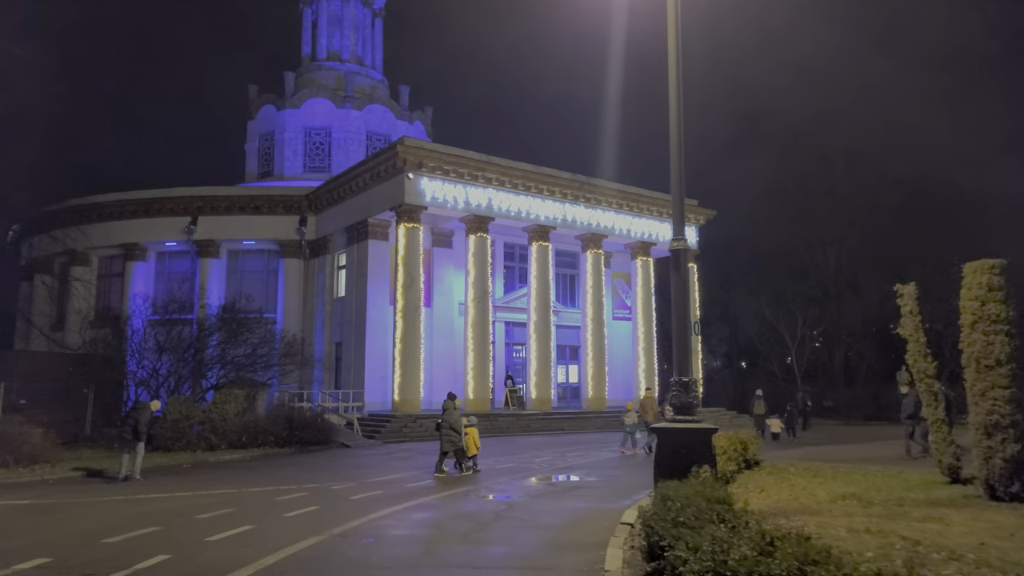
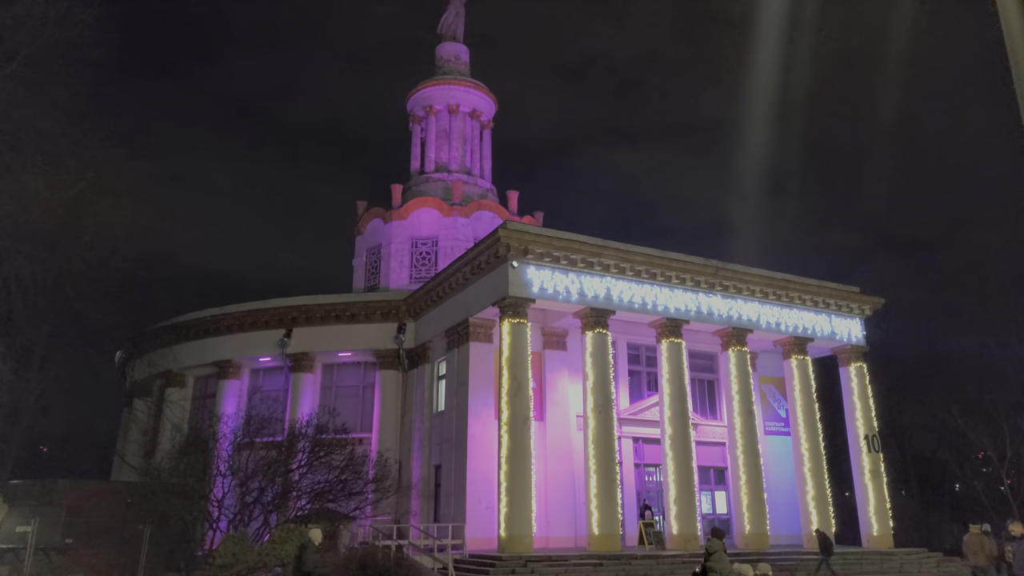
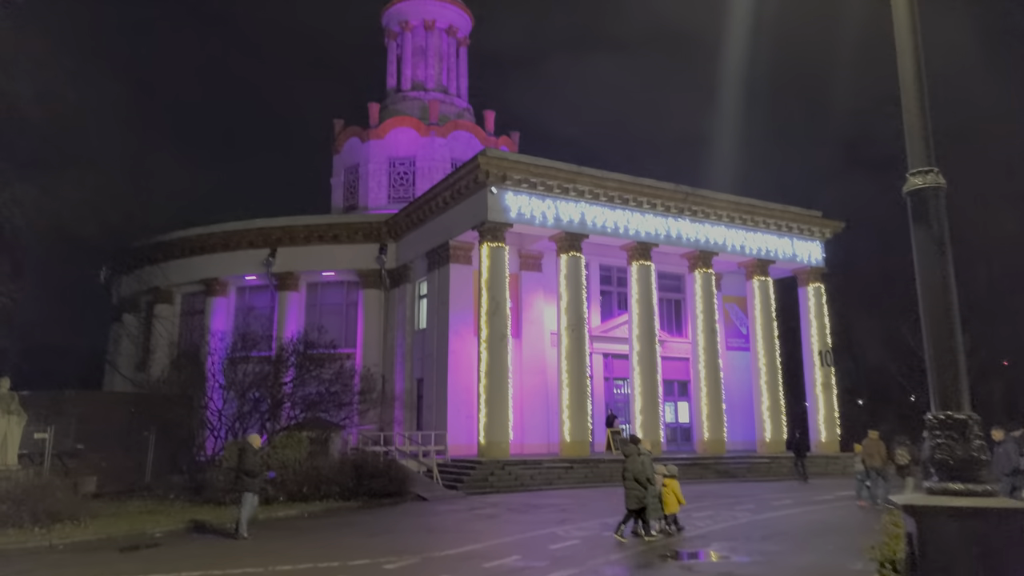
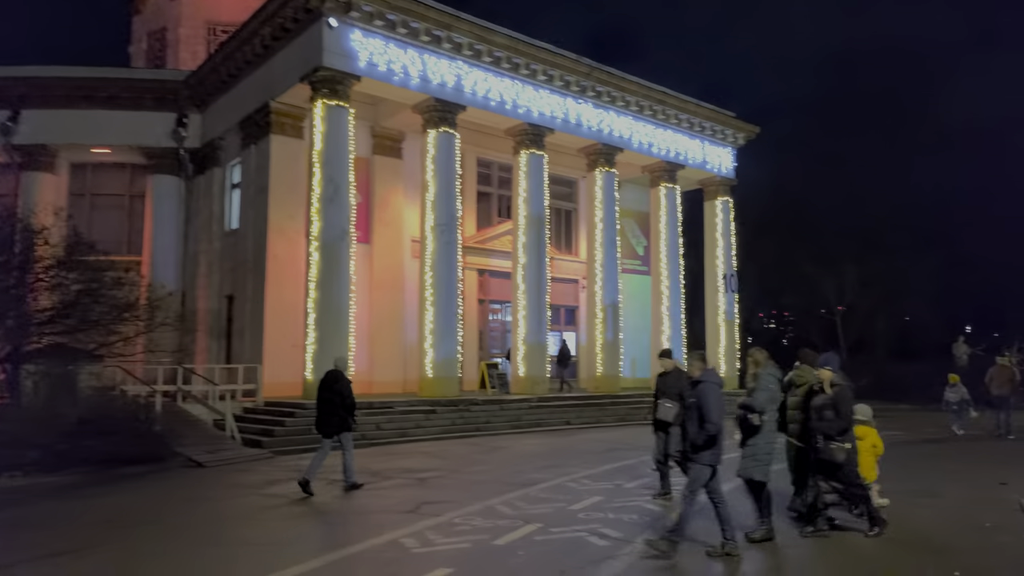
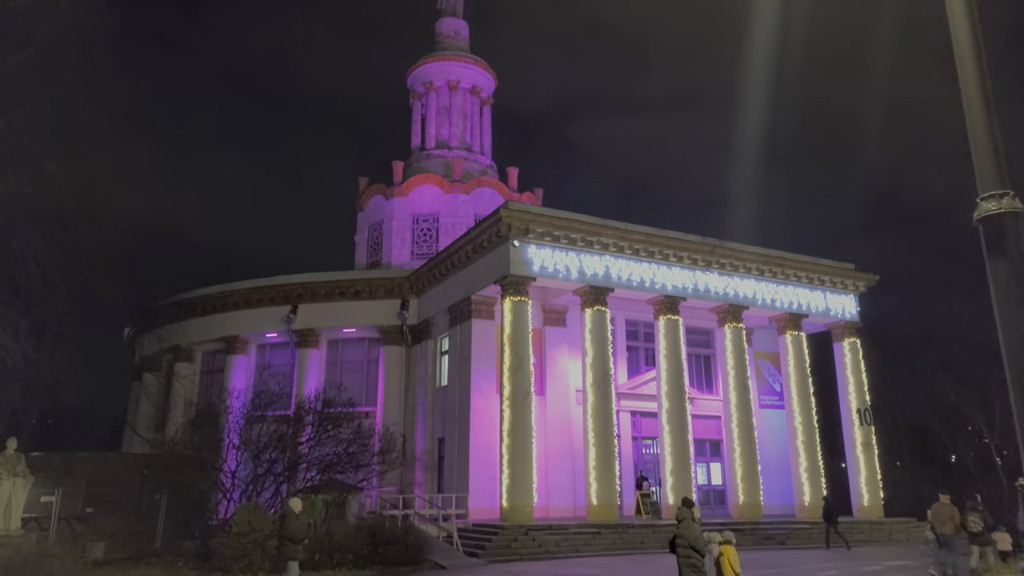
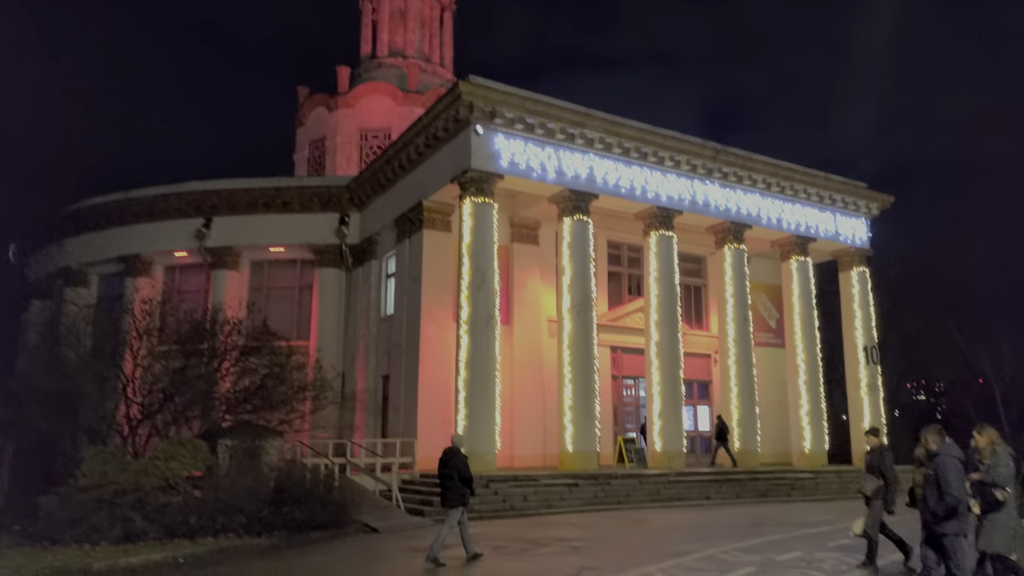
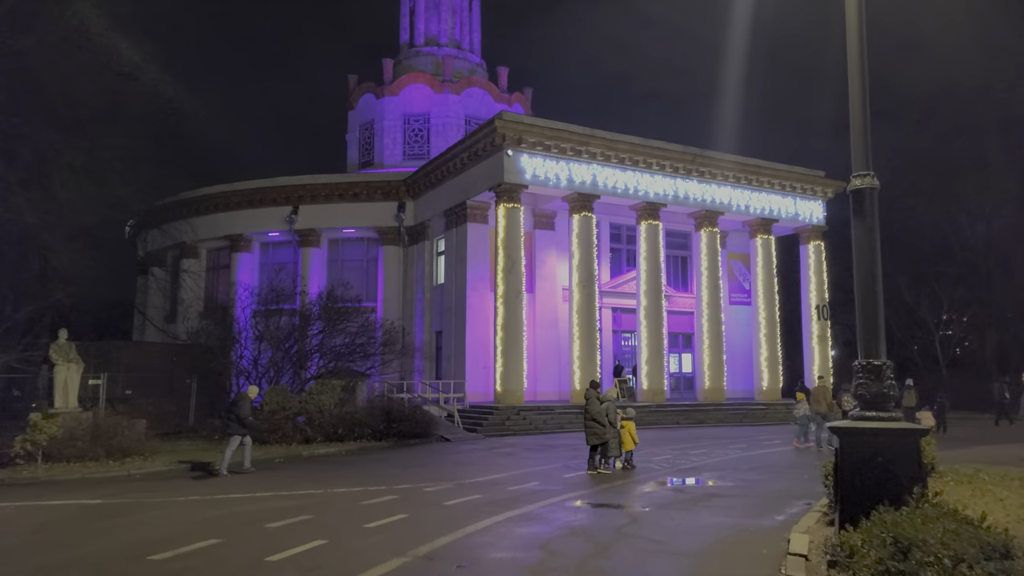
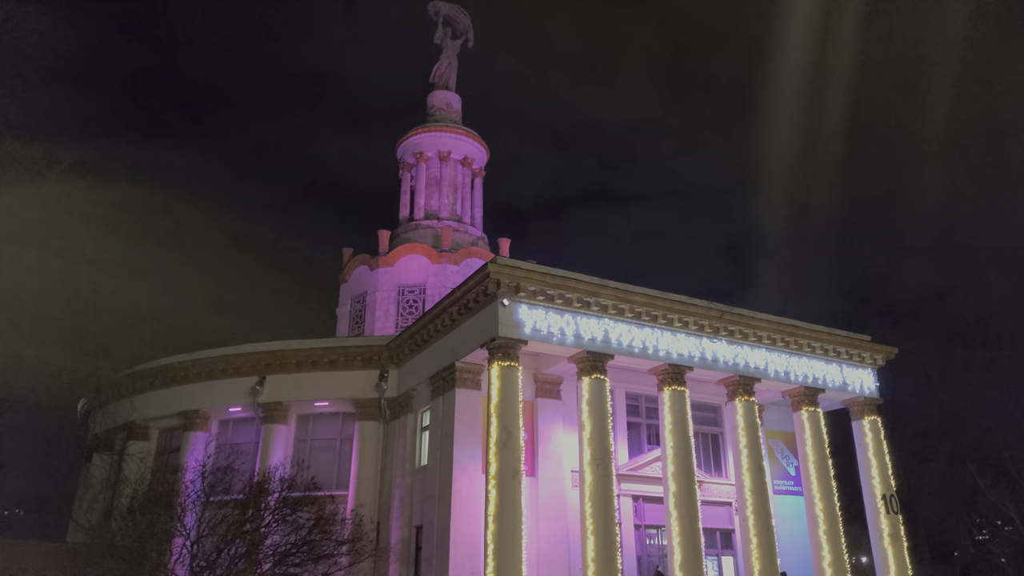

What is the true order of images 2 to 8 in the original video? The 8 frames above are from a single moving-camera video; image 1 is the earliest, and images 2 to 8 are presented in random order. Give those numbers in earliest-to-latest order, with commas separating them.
7, 3, 5, 2, 8, 6, 4
